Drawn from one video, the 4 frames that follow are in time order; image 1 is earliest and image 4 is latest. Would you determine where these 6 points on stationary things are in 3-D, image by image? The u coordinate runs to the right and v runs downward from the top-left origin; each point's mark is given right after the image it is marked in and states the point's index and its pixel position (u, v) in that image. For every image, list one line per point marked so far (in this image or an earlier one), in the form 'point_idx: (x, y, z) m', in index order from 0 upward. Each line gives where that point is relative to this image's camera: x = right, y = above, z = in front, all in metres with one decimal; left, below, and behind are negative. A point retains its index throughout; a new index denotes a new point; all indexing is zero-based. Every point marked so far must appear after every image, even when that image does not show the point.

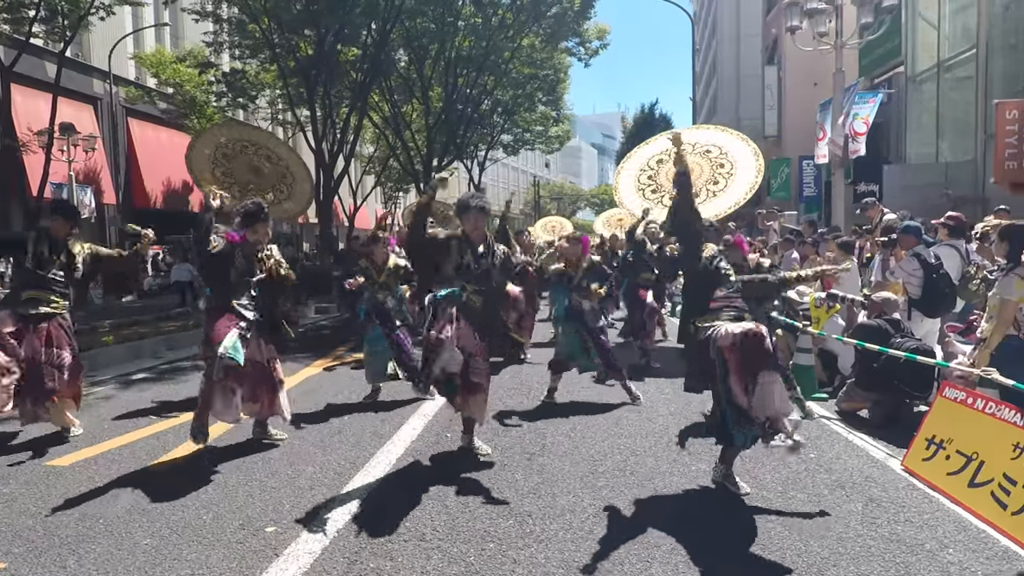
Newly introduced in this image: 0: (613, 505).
0: (+0.6, -1.4, +3.8) m
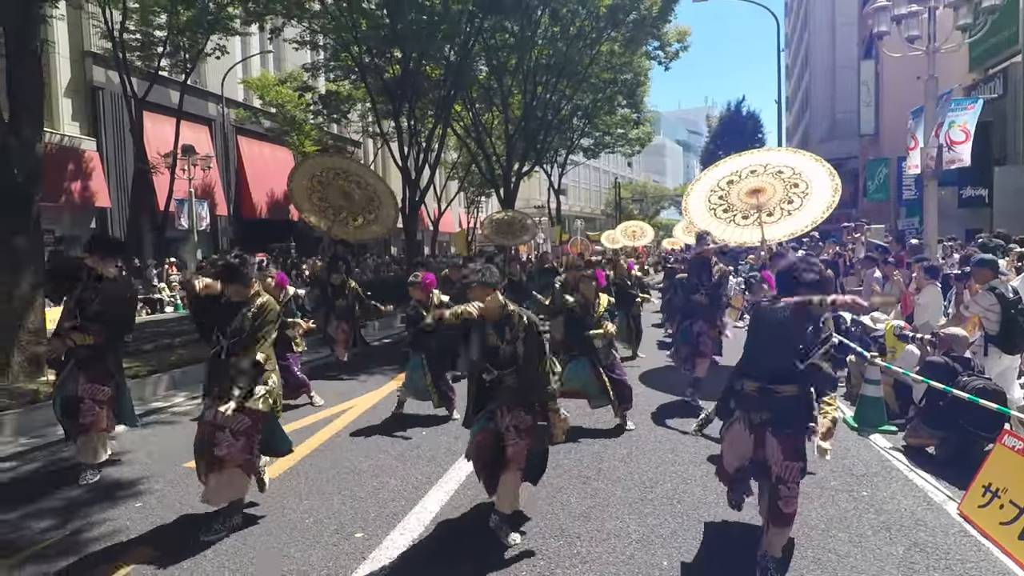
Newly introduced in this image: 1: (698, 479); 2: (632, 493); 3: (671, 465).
0: (+1.0, -1.8, +4.2) m
1: (+1.7, -1.7, +5.1) m
2: (+1.0, -1.7, +4.8) m
3: (+1.5, -1.7, +5.4) m
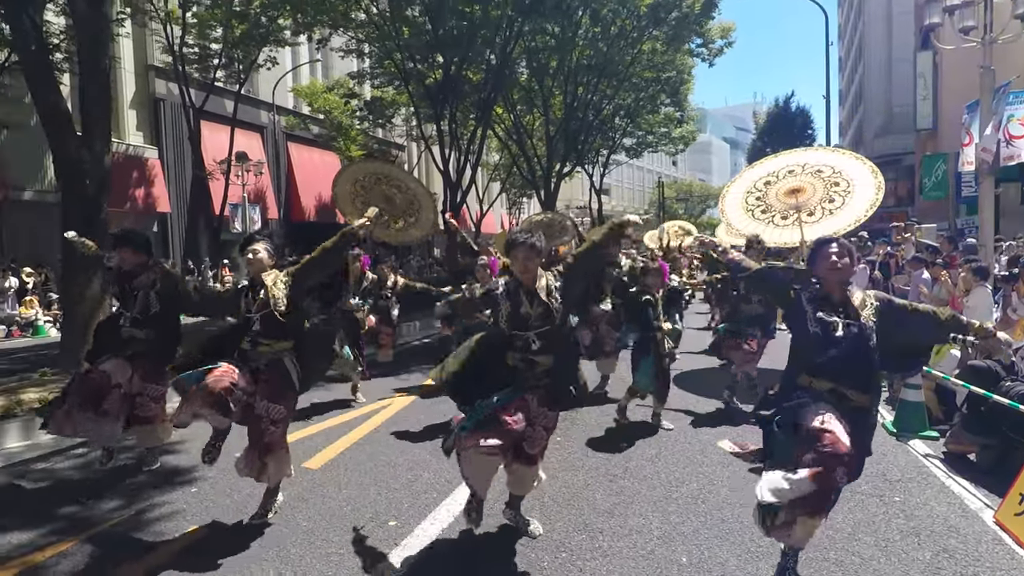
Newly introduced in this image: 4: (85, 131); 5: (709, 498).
0: (+1.2, -1.8, +4.2) m
1: (+1.9, -1.7, +5.2) m
2: (+1.2, -1.7, +4.9) m
3: (+1.8, -1.7, +5.5) m
4: (-6.3, +2.3, +8.5) m
5: (+1.7, -1.8, +4.8) m
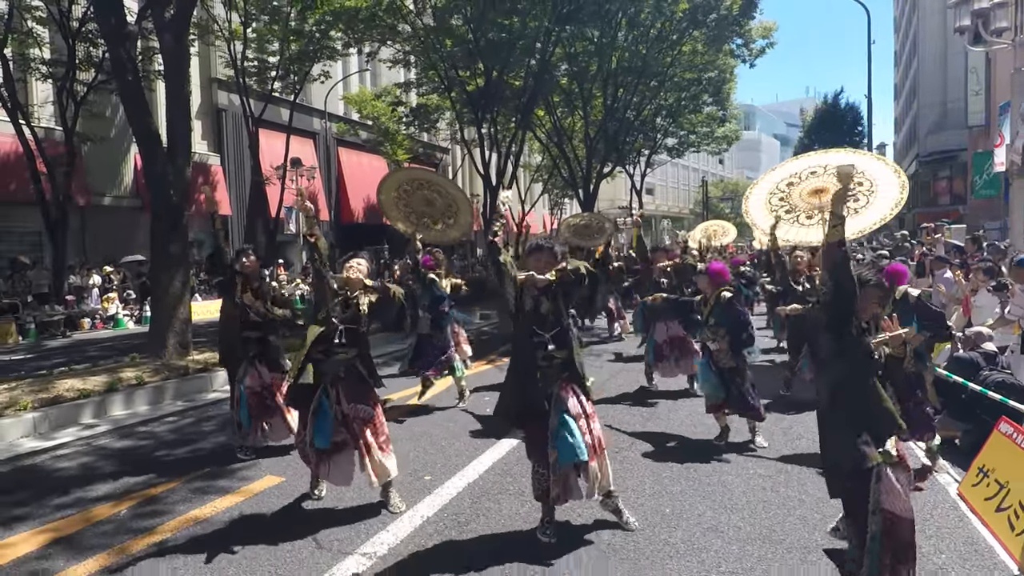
0: (+1.3, -1.8, +5.0) m
1: (+2.1, -1.7, +5.8) m
2: (+1.4, -1.7, +5.6) m
3: (+2.0, -1.7, +6.2) m
4: (-5.8, +2.4, +9.8) m
5: (+1.8, -1.7, +5.5) m
